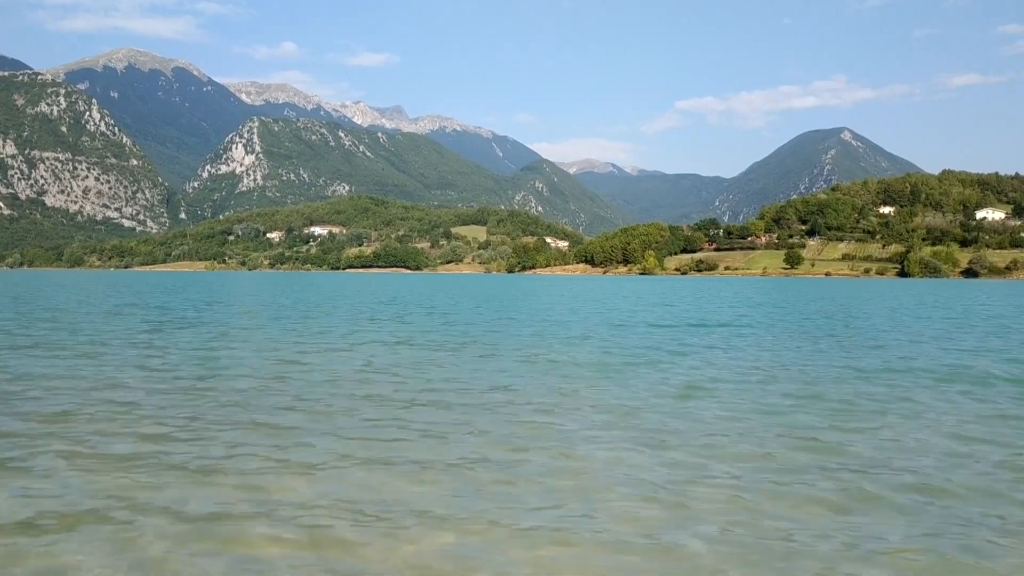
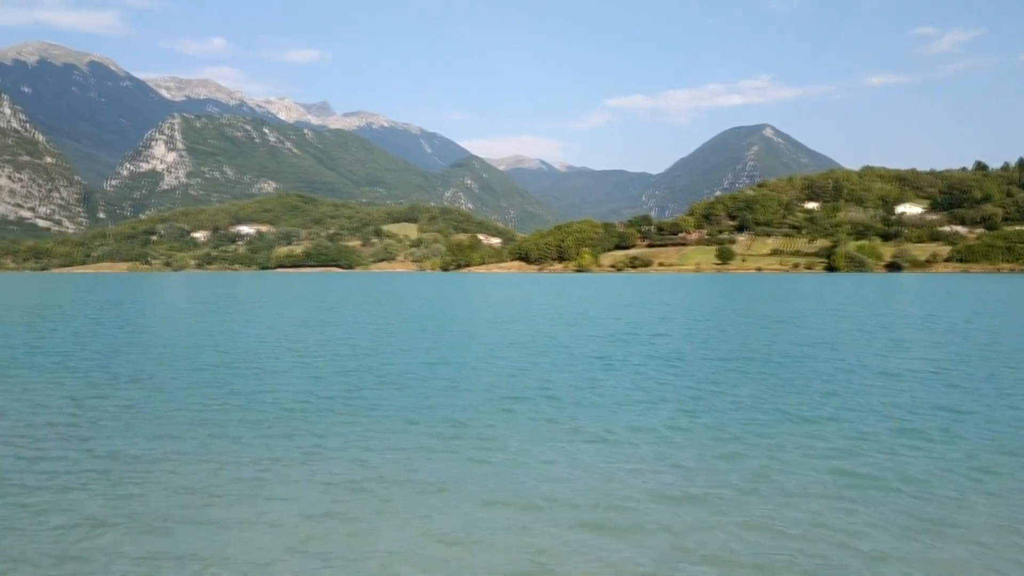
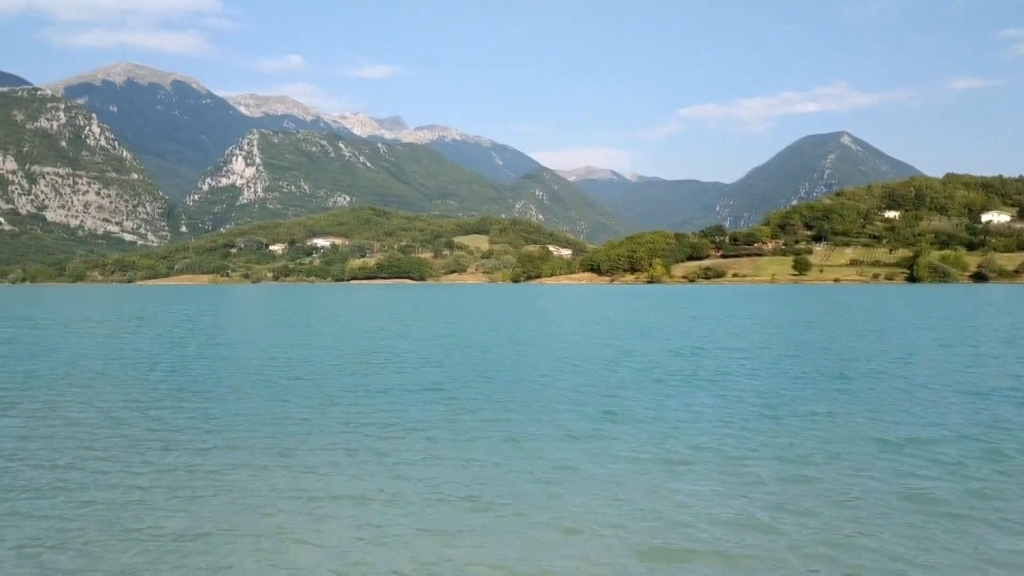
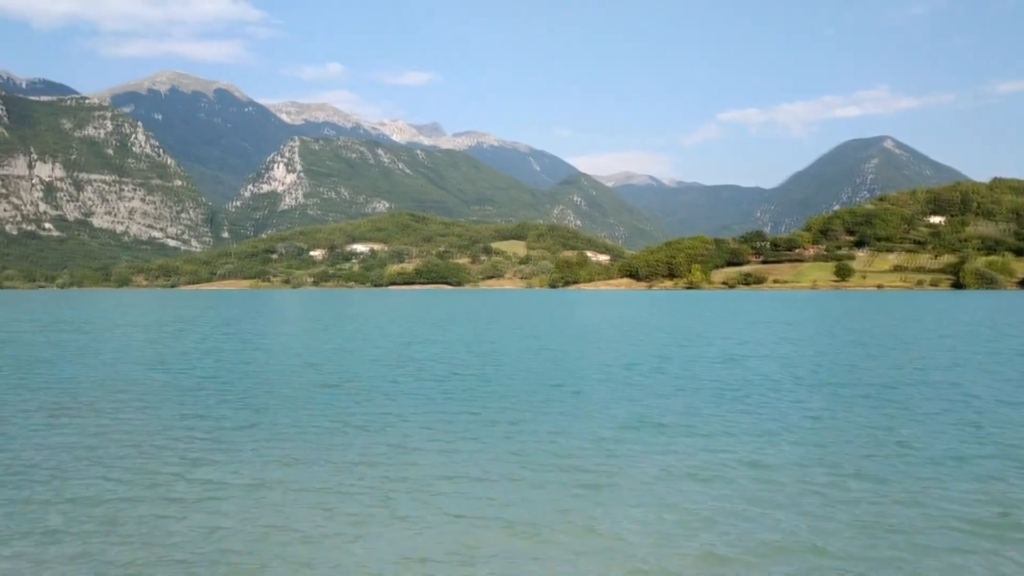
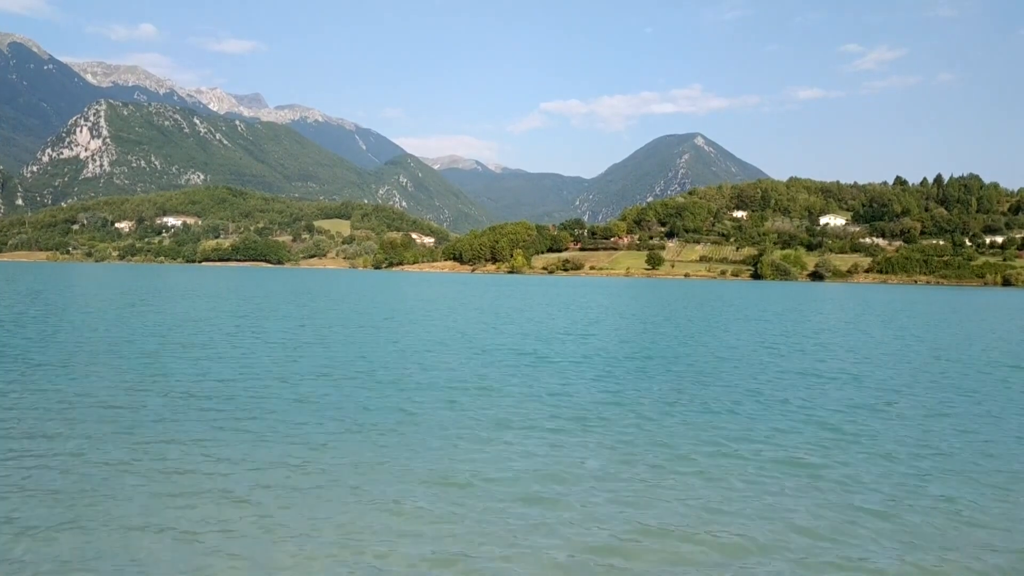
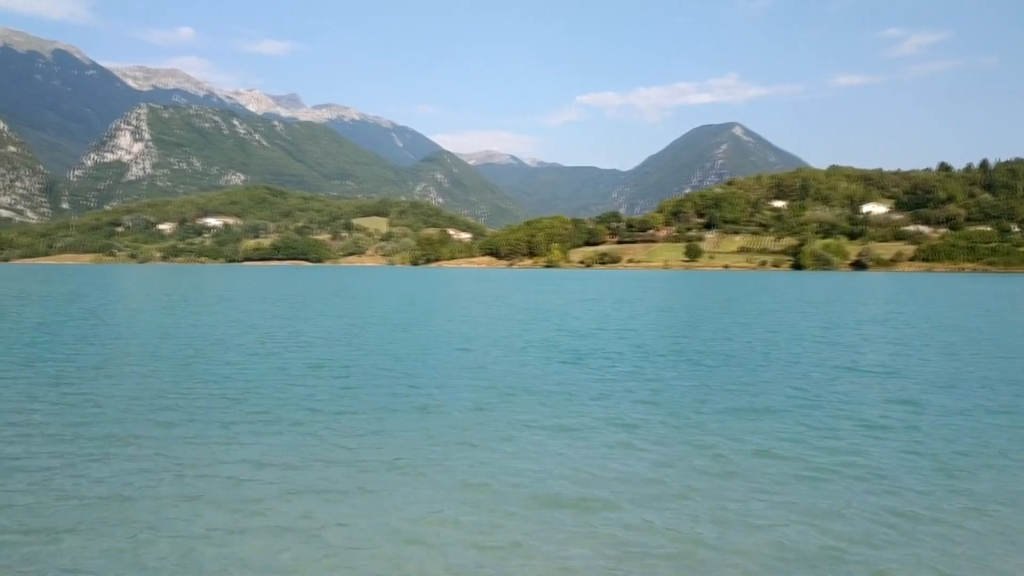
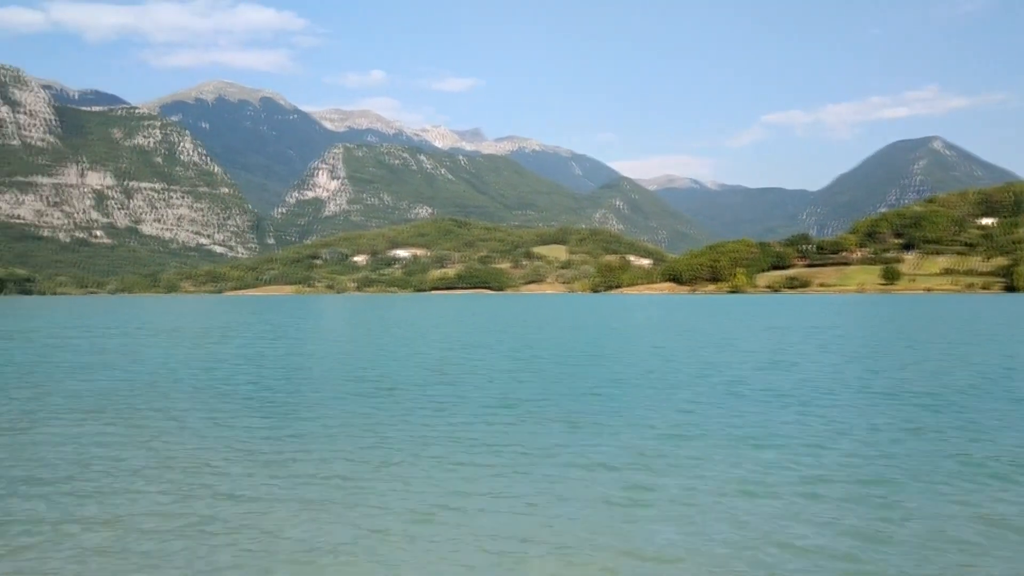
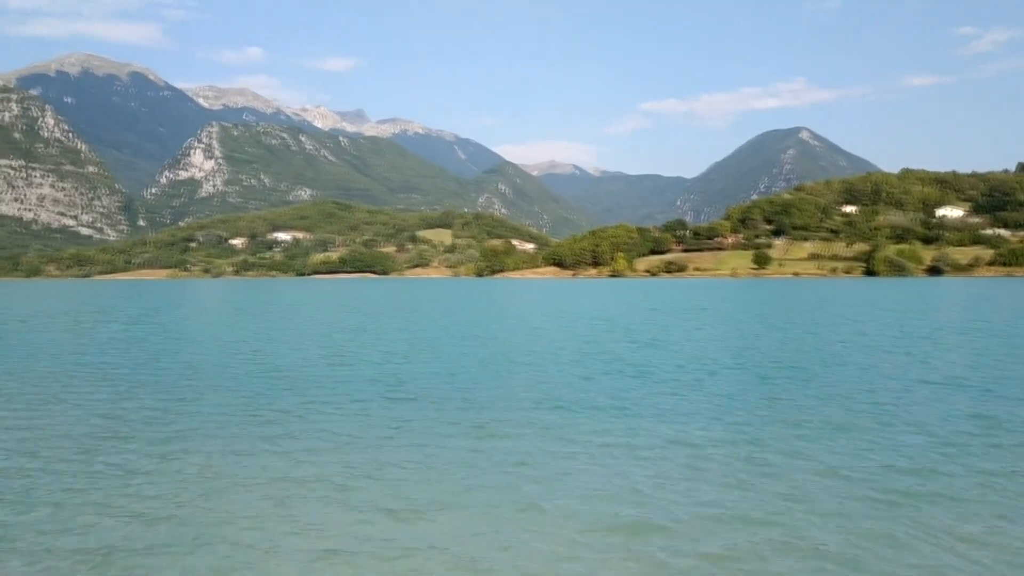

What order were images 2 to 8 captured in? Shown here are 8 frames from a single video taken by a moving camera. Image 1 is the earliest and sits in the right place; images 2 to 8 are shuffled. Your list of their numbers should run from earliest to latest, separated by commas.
5, 6, 2, 8, 3, 4, 7
